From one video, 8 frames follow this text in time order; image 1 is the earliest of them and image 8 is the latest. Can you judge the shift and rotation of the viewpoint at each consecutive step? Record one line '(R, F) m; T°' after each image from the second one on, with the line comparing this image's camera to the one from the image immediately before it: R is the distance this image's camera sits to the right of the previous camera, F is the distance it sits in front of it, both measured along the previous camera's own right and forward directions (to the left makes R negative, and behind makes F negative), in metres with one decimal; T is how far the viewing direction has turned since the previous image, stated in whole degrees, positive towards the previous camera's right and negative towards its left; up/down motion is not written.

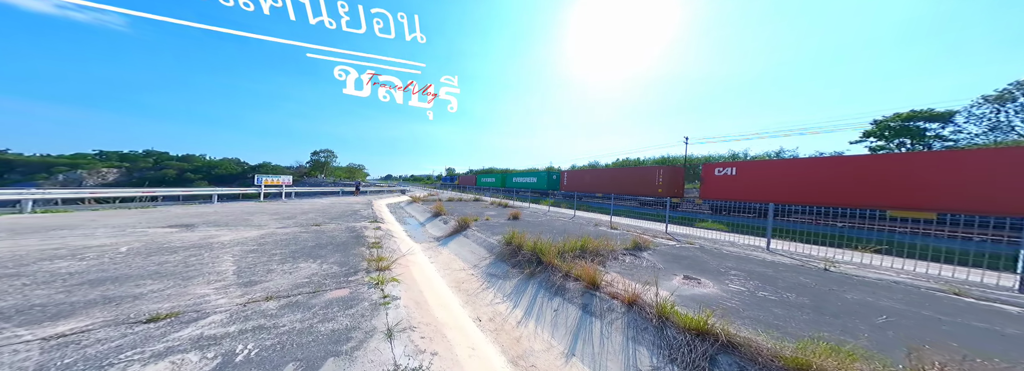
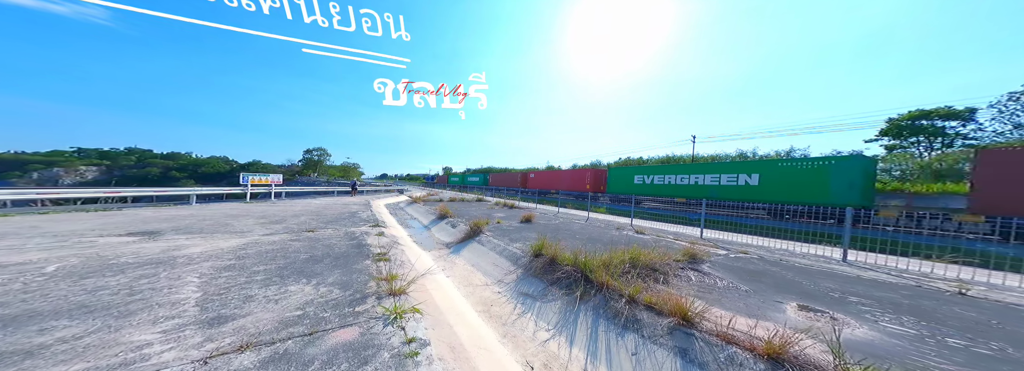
(-0.7, +0.9) m; +1°
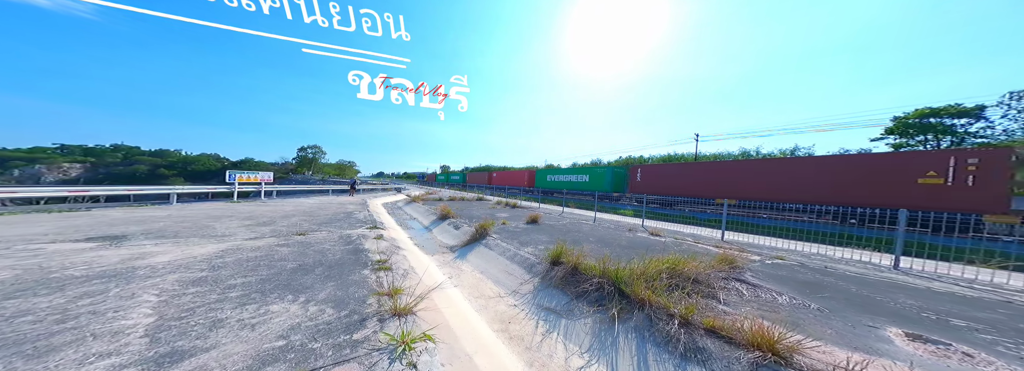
(-0.4, +0.6) m; +1°
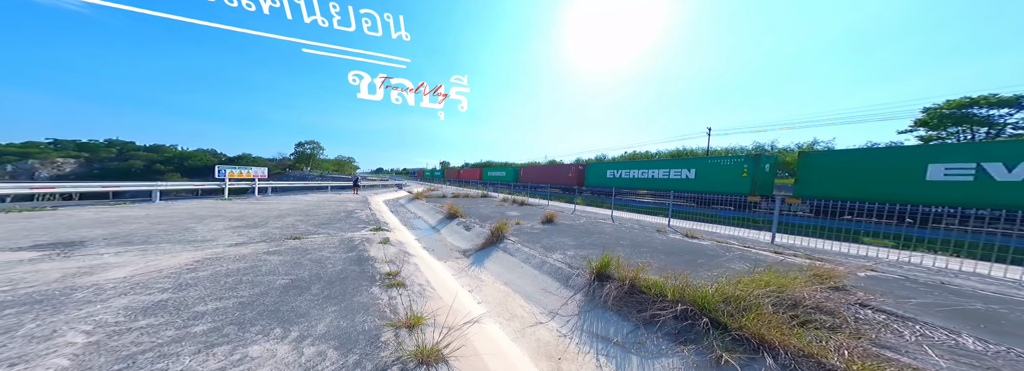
(-0.6, +0.8) m; 0°
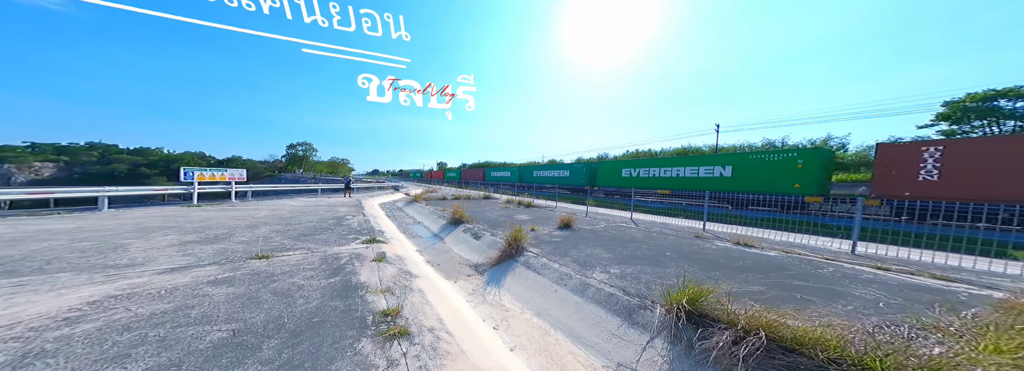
(-0.6, +1.2) m; +1°
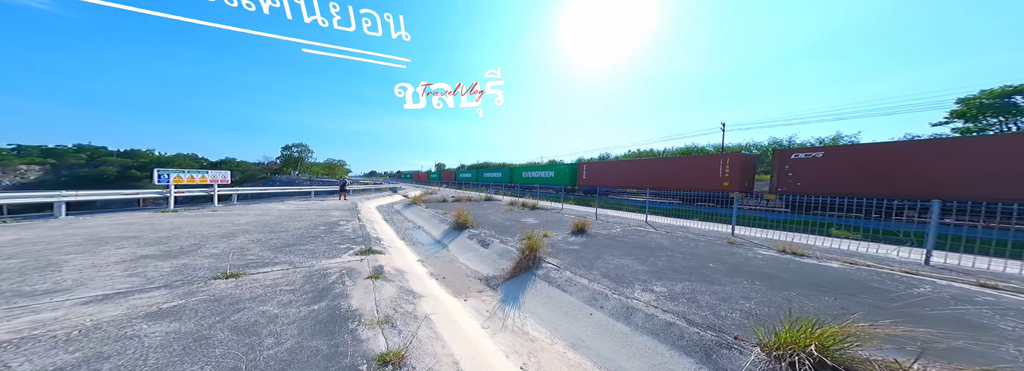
(-0.4, +0.7) m; 0°
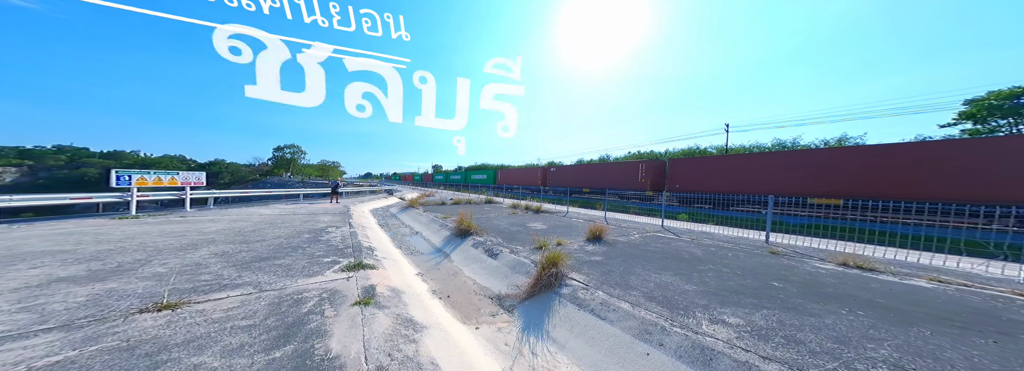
(-0.4, +0.8) m; +1°
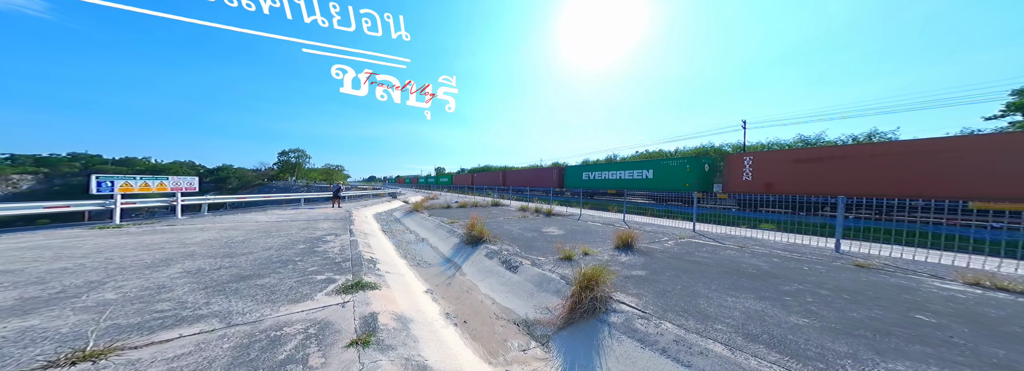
(-0.4, +0.8) m; -1°
